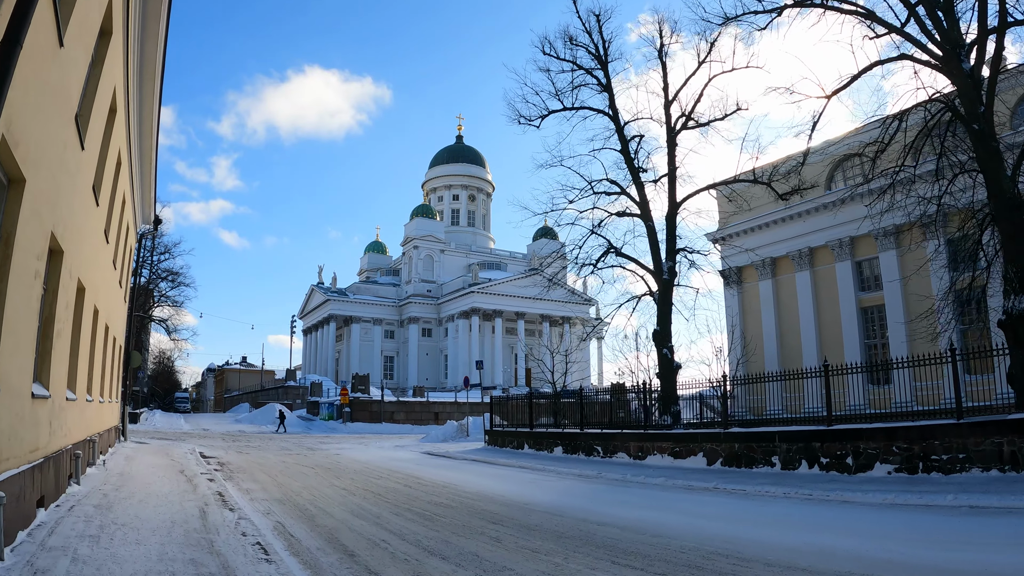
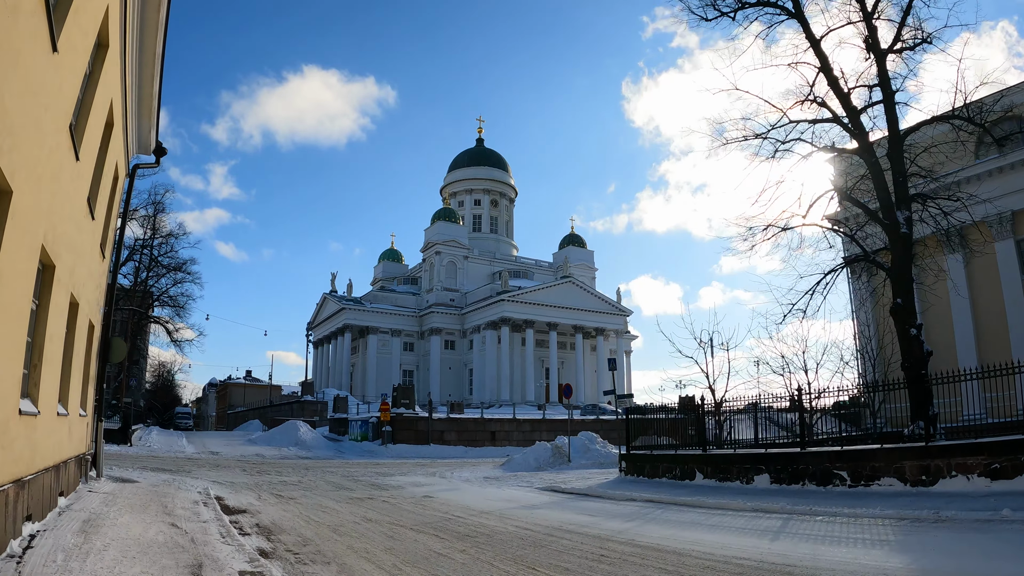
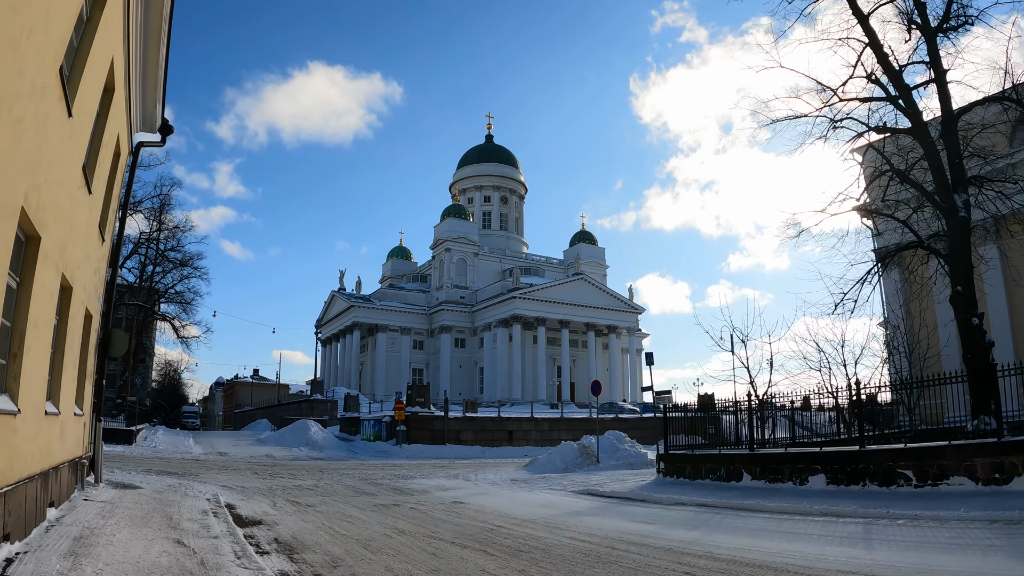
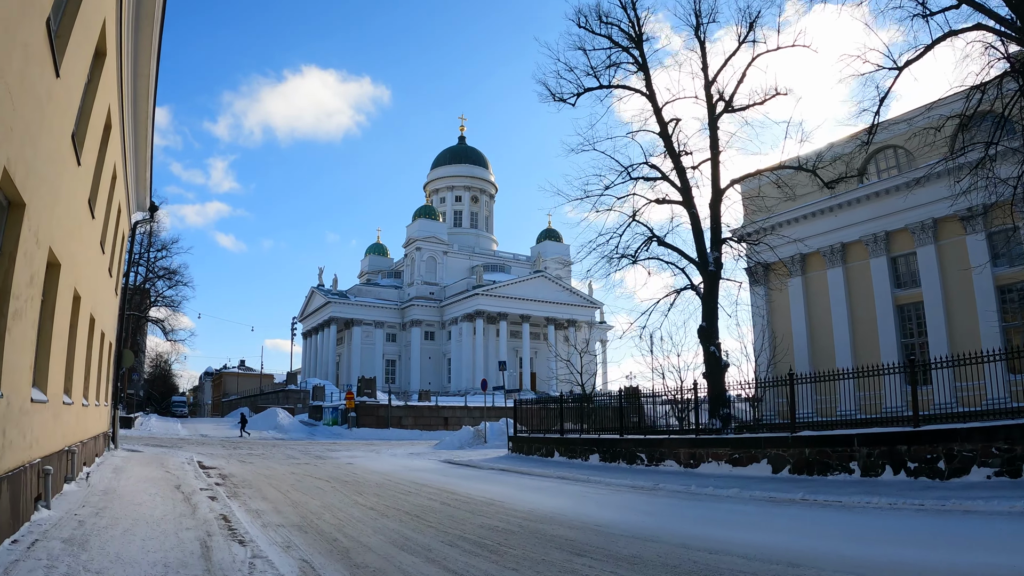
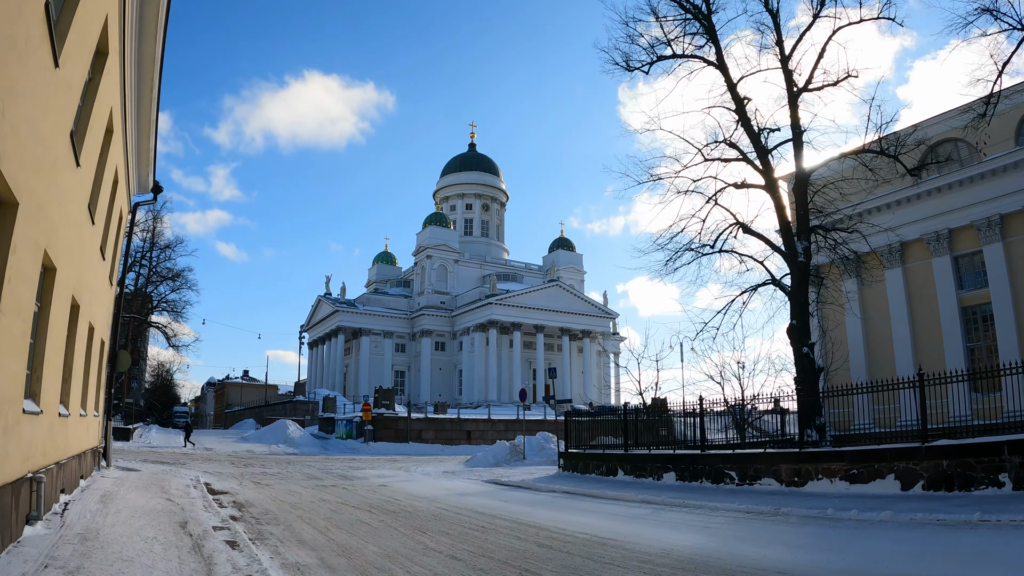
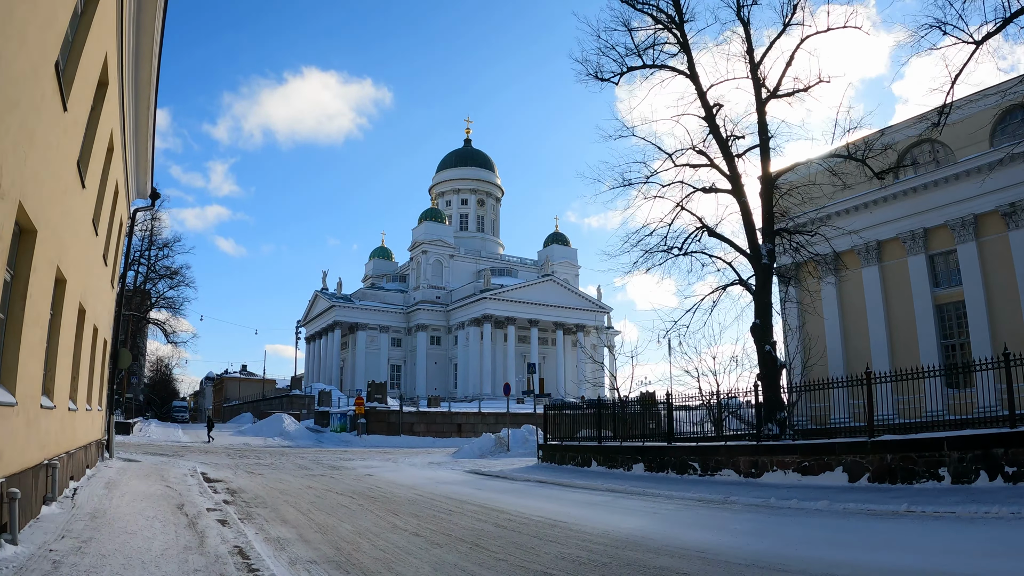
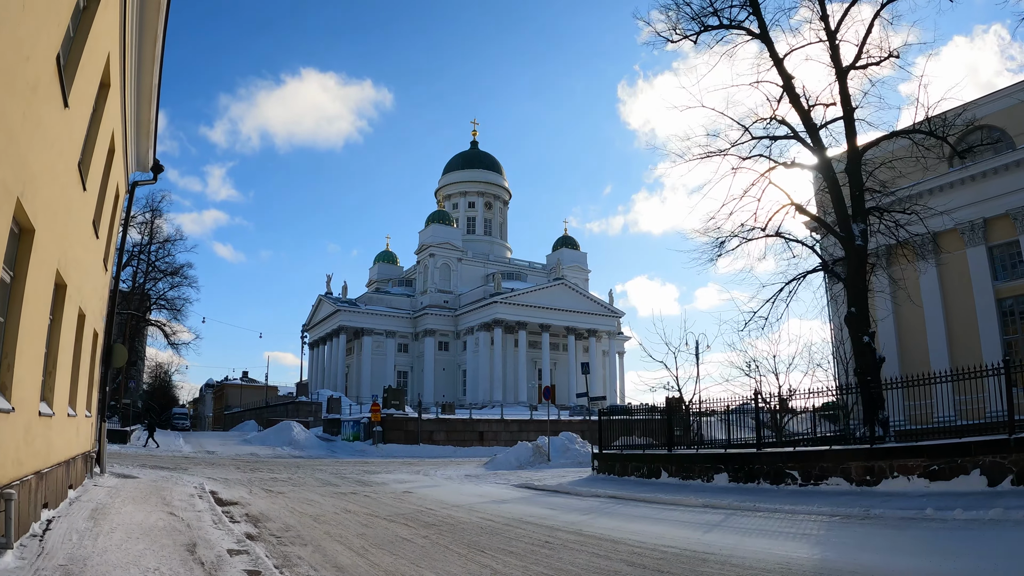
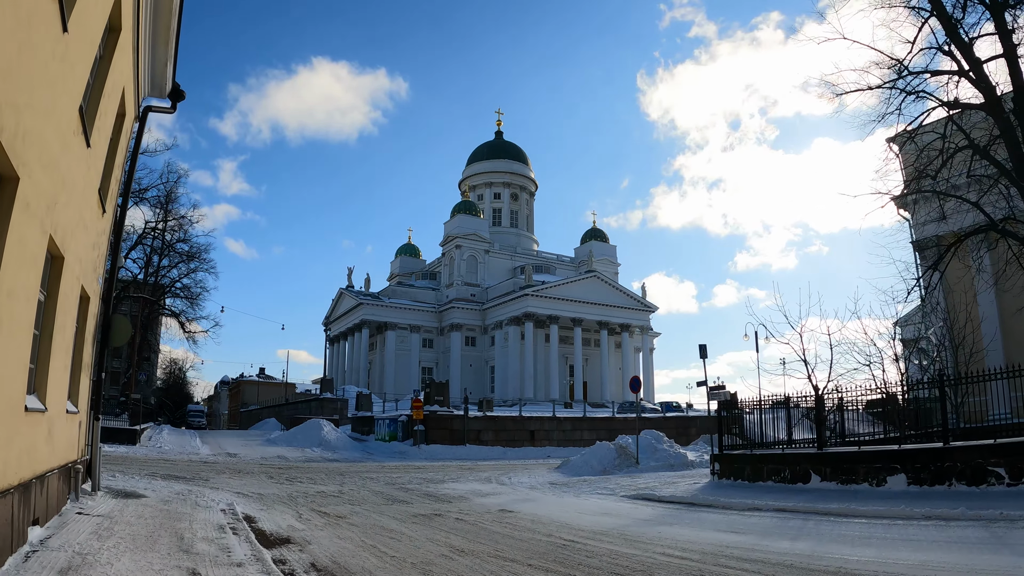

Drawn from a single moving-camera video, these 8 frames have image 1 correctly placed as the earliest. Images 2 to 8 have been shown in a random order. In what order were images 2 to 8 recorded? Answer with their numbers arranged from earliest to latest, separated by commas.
4, 6, 5, 7, 2, 3, 8
